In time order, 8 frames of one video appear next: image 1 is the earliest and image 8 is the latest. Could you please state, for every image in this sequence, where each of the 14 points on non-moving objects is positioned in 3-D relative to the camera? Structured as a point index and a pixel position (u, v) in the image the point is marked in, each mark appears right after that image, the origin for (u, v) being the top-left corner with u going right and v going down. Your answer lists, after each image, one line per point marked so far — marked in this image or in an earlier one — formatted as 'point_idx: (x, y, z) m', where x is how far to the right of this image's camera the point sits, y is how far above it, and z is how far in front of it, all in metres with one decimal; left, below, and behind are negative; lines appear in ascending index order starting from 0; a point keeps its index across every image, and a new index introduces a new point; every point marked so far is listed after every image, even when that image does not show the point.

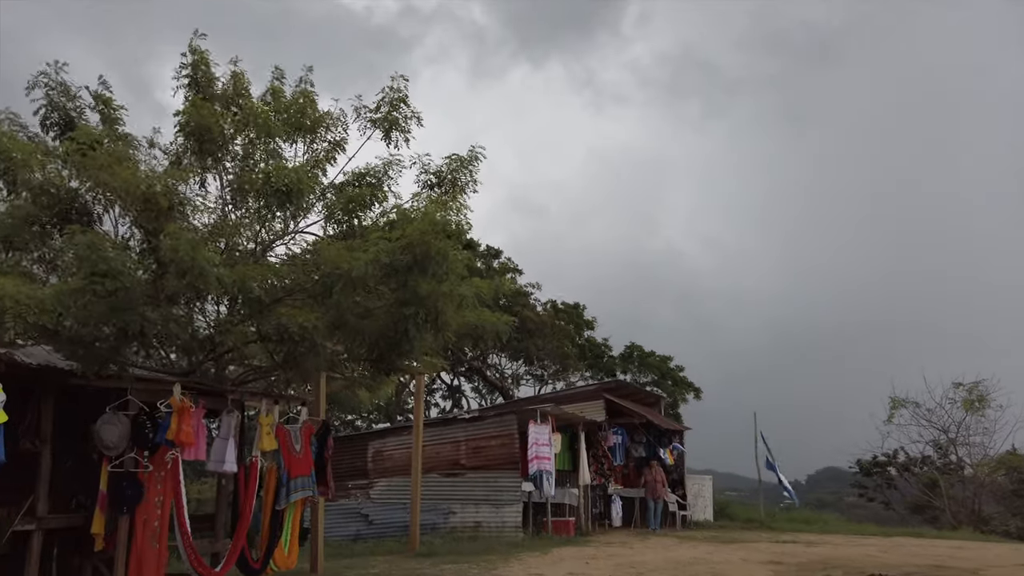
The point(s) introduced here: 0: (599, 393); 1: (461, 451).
0: (+2.1, -2.6, +18.4) m
1: (-1.0, -3.3, +15.2) m
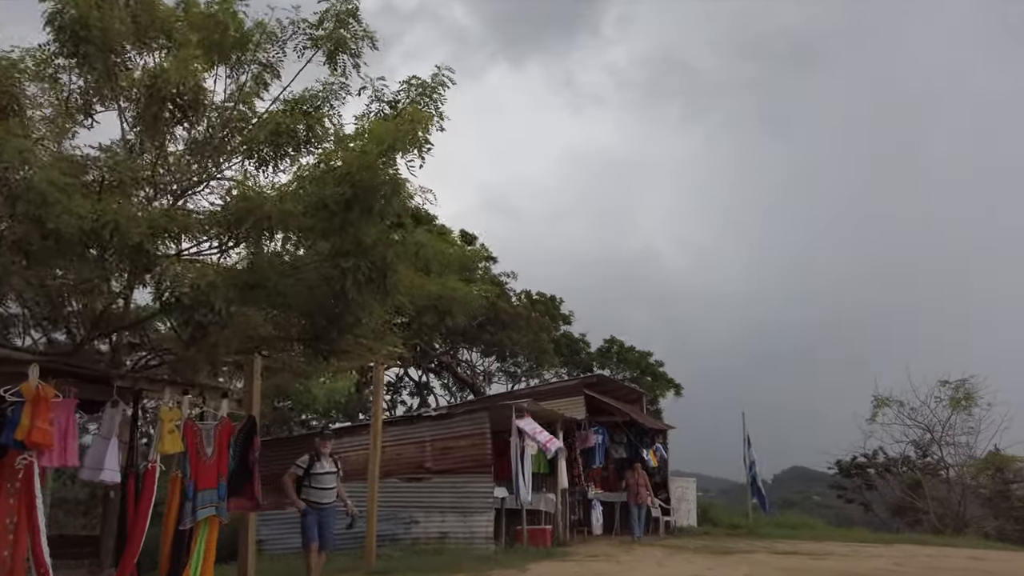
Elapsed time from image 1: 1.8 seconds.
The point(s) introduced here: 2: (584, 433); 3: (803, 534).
0: (+1.5, -2.3, +16.9) m
1: (-1.6, -3.0, +13.6) m
2: (+1.6, -3.4, +17.2) m
3: (+7.1, -6.1, +18.5) m
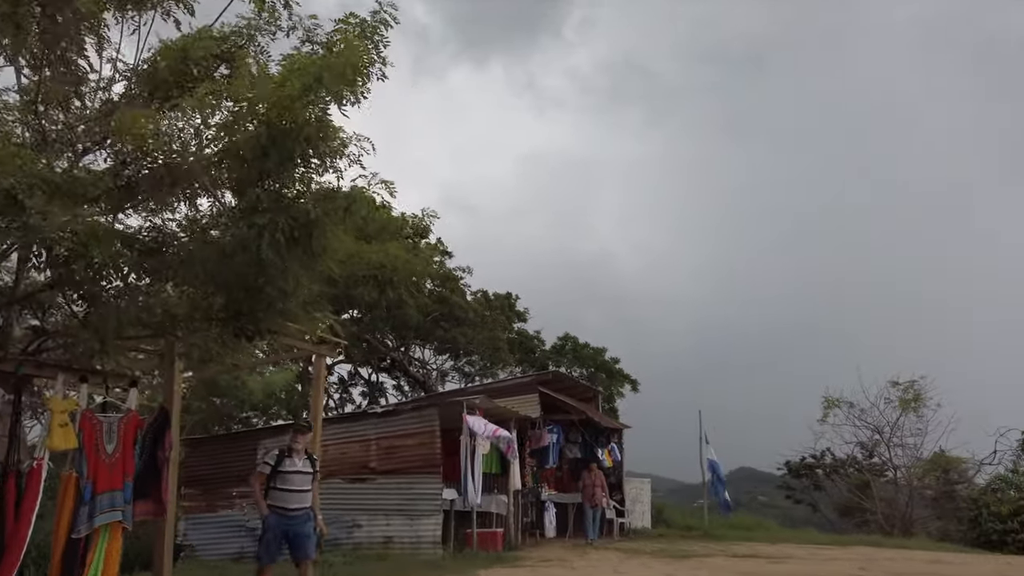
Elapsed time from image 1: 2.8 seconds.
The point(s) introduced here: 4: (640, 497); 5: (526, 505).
0: (+0.5, -2.1, +16.2) m
1: (-2.4, -2.8, +12.8) m
2: (+0.6, -3.2, +16.6) m
3: (+5.9, -6.0, +18.2) m
4: (+3.4, -5.5, +19.8) m
5: (+0.3, -4.7, +16.3) m
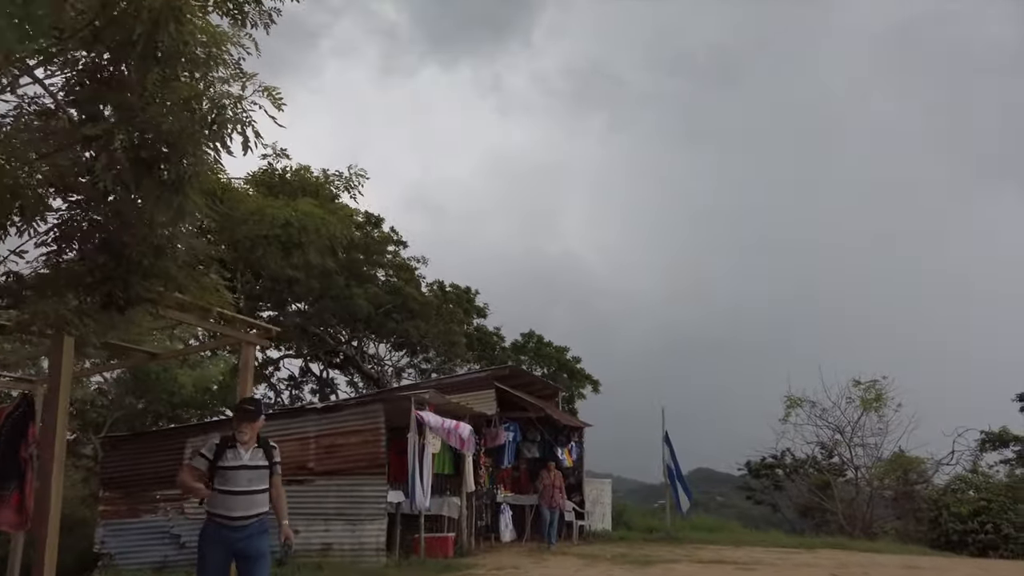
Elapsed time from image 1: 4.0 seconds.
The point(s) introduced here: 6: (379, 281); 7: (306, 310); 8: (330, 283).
0: (-0.5, -1.9, +15.3) m
1: (-3.2, -2.5, +11.7) m
2: (-0.4, -3.0, +15.7) m
3: (+4.9, -5.9, +17.5) m
4: (+2.2, -5.3, +19.0) m
5: (-0.7, -4.5, +15.3) m
6: (-3.7, +0.2, +20.0) m
7: (-5.2, -0.6, +19.0) m
8: (-4.5, +0.2, +18.5) m
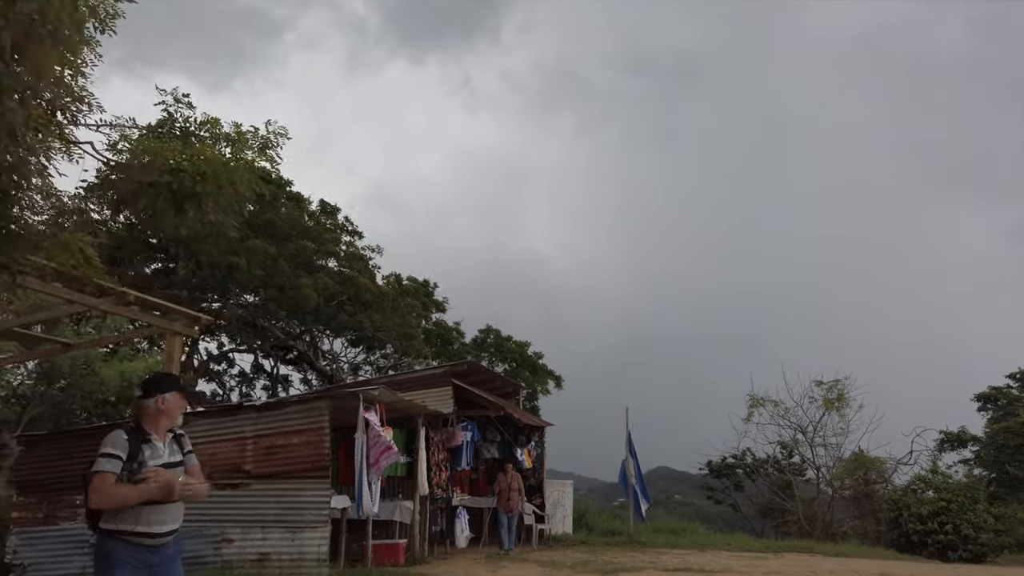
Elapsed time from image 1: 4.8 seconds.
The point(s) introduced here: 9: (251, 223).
0: (-1.3, -1.7, +14.5) m
1: (-3.8, -2.3, +10.7) m
2: (-1.2, -2.8, +14.8) m
3: (+3.9, -5.8, +16.9) m
4: (+1.2, -5.2, +18.2) m
5: (-1.5, -4.3, +14.5) m
6: (-4.7, +0.5, +18.9) m
7: (-6.2, -0.3, +18.0) m
8: (-5.5, +0.4, +17.4) m
9: (-6.2, +1.5, +17.8) m
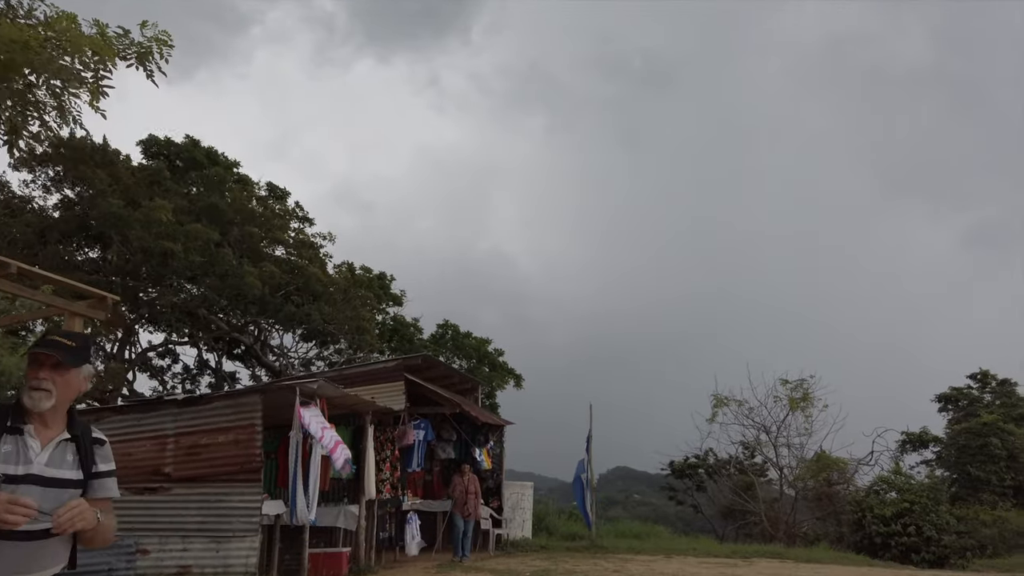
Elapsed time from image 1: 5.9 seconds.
0: (-2.0, -1.5, +13.4) m
1: (-4.4, -2.1, +9.5) m
2: (-2.0, -2.6, +13.8) m
3: (+2.9, -5.6, +16.1) m
4: (+0.2, -5.0, +17.3) m
5: (-2.3, -4.1, +13.4) m
6: (-5.6, +0.7, +17.7) m
7: (-7.1, 0.0, +16.7) m
8: (-6.4, +0.7, +16.2) m
9: (-7.1, +1.8, +16.5) m
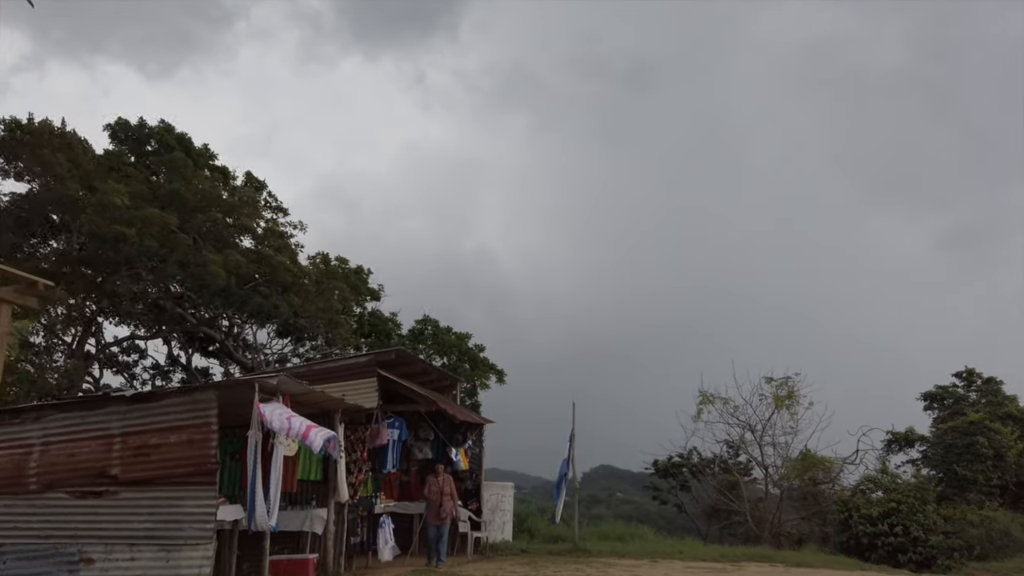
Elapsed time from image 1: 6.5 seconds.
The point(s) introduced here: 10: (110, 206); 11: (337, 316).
0: (-2.4, -1.4, +12.7) m
1: (-4.7, -1.9, +8.8) m
2: (-2.4, -2.4, +13.1) m
3: (+2.5, -5.5, +15.5) m
4: (-0.3, -4.8, +16.7) m
5: (-2.7, -3.9, +12.7) m
6: (-6.1, +0.9, +16.9) m
7: (-7.6, +0.1, +15.9) m
8: (-6.8, +0.9, +15.4) m
9: (-7.5, +2.0, +15.7) m
10: (-7.6, +1.5, +14.2) m
11: (-4.4, -0.7, +18.6) m
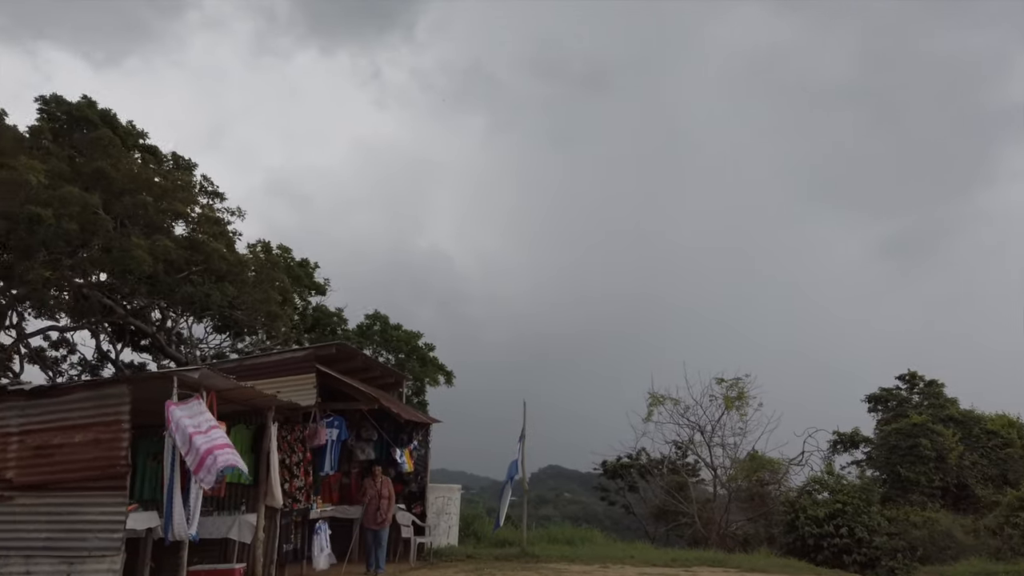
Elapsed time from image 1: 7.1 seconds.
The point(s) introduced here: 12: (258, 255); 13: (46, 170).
0: (-3.2, -1.2, +11.9) m
1: (-5.3, -1.7, +7.8) m
2: (-3.3, -2.3, +12.3) m
3: (+1.4, -5.4, +15.0) m
4: (-1.4, -4.7, +16.0) m
5: (-3.5, -3.8, +11.8) m
6: (-7.1, +1.1, +15.9) m
7: (-8.6, +0.4, +14.7) m
8: (-7.7, +1.1, +14.3) m
9: (-8.5, +2.3, +14.5) m
10: (-8.5, +1.8, +13.1) m
11: (-5.5, -0.5, +17.7) m
12: (-6.0, +0.8, +17.8) m
13: (-8.6, +2.2, +13.9) m
